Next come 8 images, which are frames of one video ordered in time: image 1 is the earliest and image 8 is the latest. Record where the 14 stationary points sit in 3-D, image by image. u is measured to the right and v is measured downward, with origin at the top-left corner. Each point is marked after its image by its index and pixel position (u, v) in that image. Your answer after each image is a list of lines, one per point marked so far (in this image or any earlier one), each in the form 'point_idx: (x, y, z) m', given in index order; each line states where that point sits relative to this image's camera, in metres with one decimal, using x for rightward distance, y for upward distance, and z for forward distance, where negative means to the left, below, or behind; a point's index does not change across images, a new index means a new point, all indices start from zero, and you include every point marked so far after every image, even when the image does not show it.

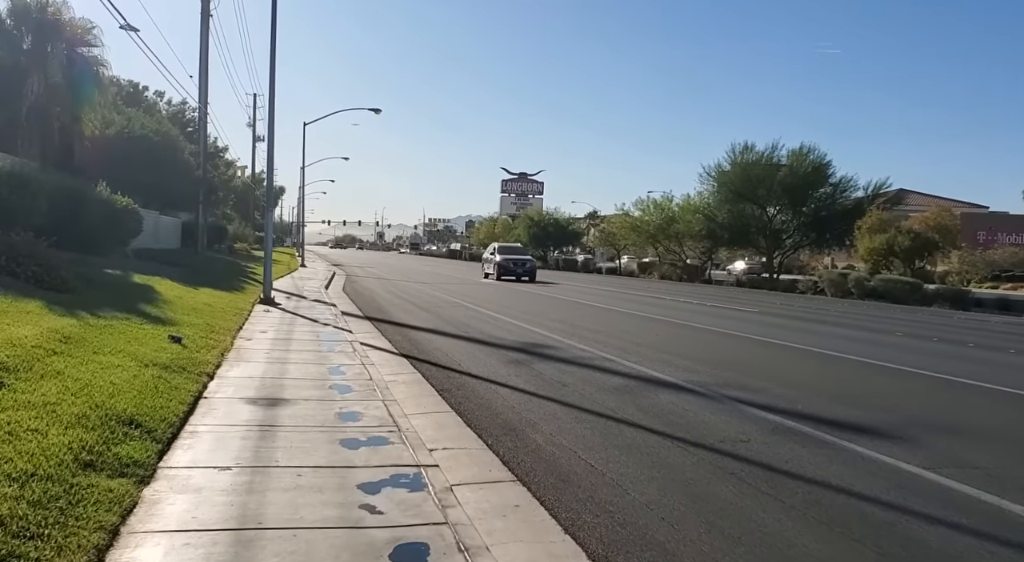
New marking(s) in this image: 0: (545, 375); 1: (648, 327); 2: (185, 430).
0: (+0.5, -1.5, +10.3) m
1: (+3.5, -1.2, +16.8) m
2: (-3.3, -1.5, +6.4) m
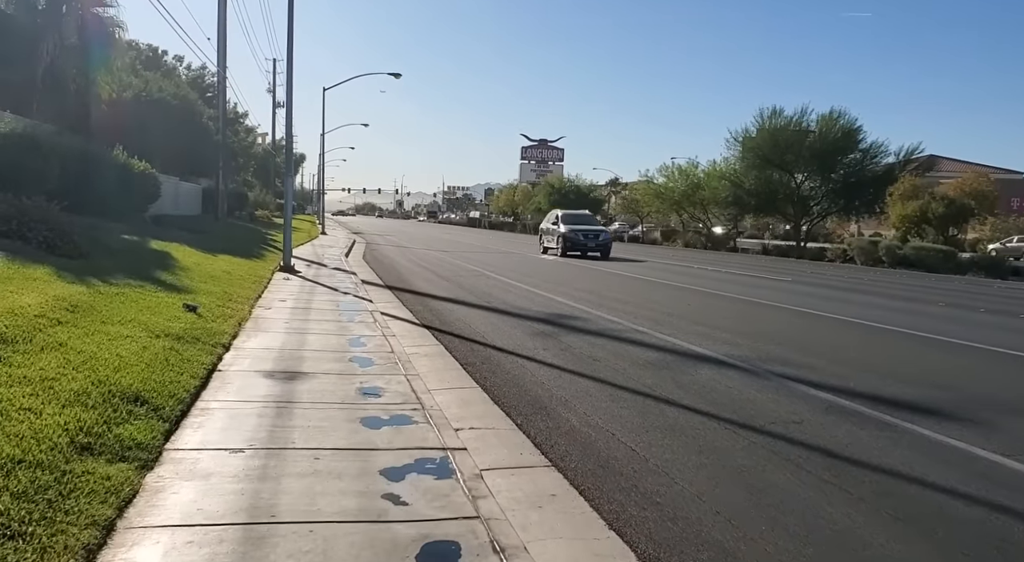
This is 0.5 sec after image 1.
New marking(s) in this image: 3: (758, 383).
0: (+1.0, -1.0, +9.7) m
1: (+4.1, -0.4, +16.2) m
2: (-2.9, -1.2, +6.0) m
3: (+3.0, -1.2, +7.8) m
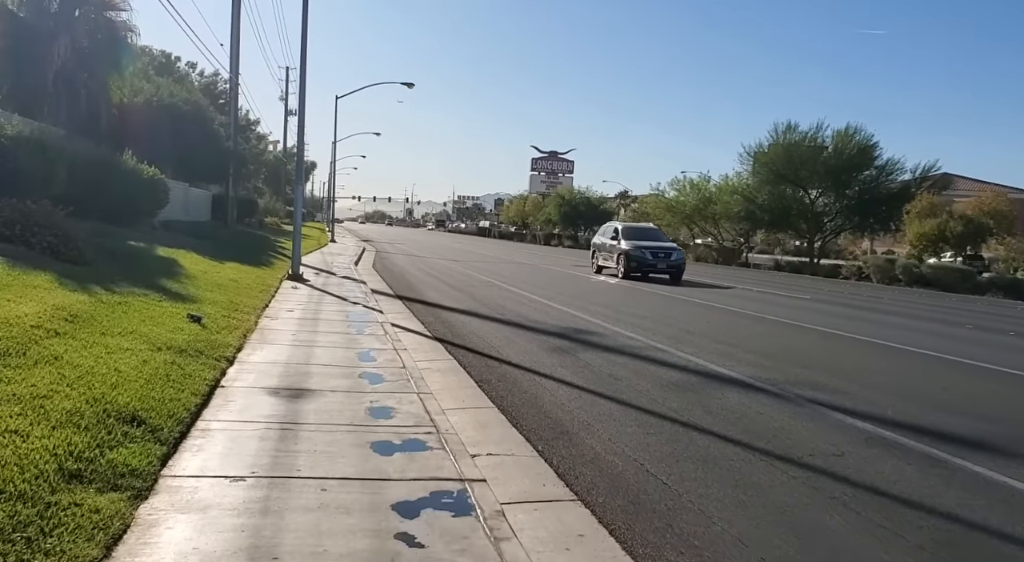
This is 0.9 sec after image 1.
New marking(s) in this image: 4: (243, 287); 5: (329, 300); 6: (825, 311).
0: (+1.2, -1.2, +9.3) m
1: (+4.5, -0.8, +15.7) m
2: (-2.8, -1.3, +5.6) m
3: (+3.2, -1.5, +7.3) m
4: (-6.4, -0.2, +15.3) m
5: (-4.5, -0.5, +16.0) m
6: (+9.4, -0.9, +19.2) m
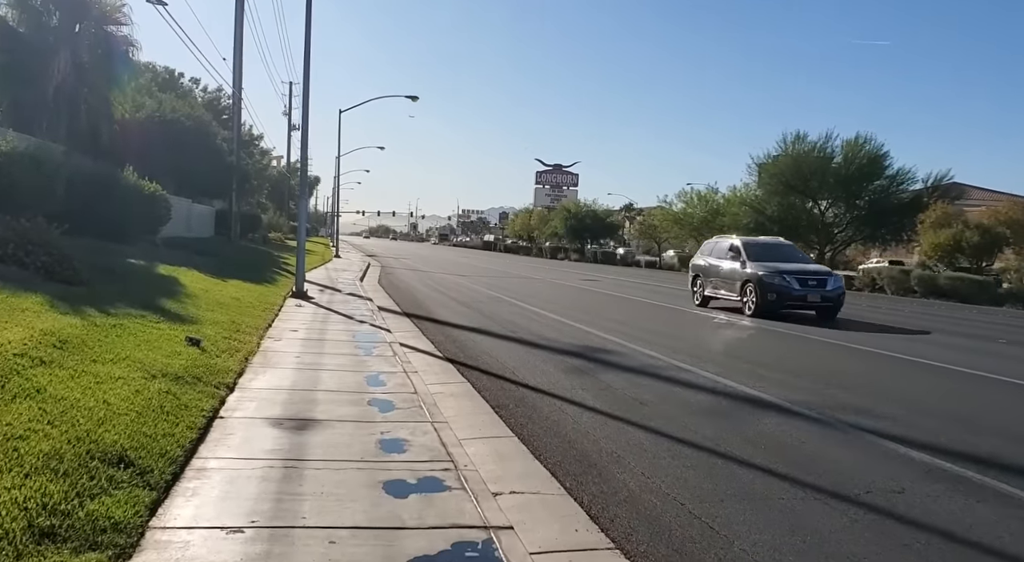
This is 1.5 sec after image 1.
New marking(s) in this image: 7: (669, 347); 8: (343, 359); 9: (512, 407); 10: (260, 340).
0: (+1.4, -1.5, +8.8) m
1: (+4.7, -1.1, +15.2) m
2: (-2.5, -1.5, +5.1) m
3: (+3.4, -1.7, +6.8) m
4: (-6.1, -0.6, +14.8) m
5: (-4.3, -0.9, +15.4) m
6: (+9.7, -1.3, +18.6) m
7: (+2.9, -1.2, +12.1) m
8: (-2.7, -1.3, +10.4) m
9: (0.0, -1.6, +8.1) m
10: (-4.4, -1.0, +11.2) m
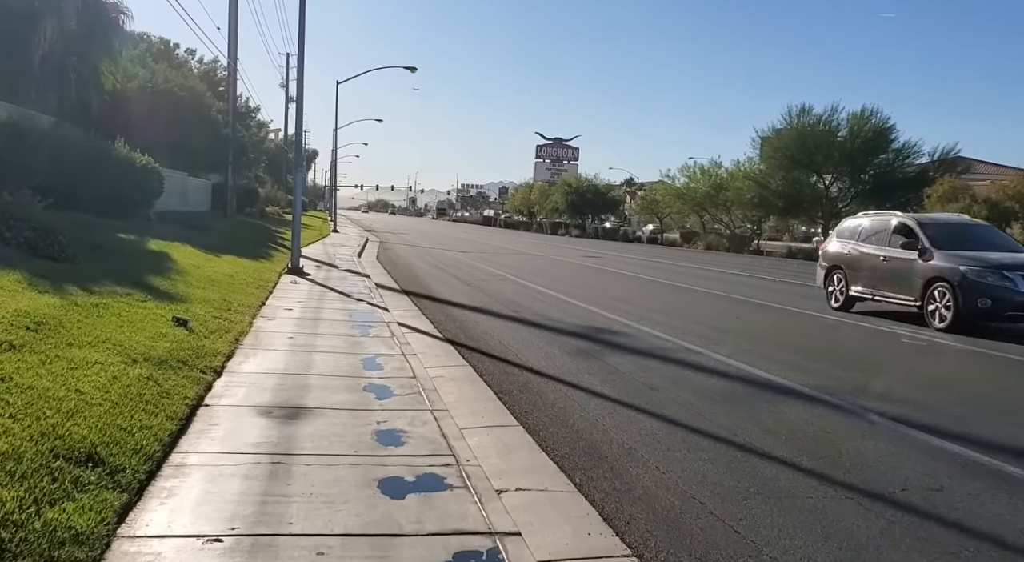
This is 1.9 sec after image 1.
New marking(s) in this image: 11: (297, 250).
0: (+1.5, -1.2, +8.4) m
1: (+4.8, -0.6, +14.7) m
2: (-2.5, -1.3, +4.7) m
3: (+3.5, -1.5, +6.4) m
4: (-6.1, -0.1, +14.3) m
5: (-4.2, -0.4, +15.0) m
6: (+9.7, -0.6, +18.2) m
7: (+3.0, -0.8, +11.7) m
8: (-2.7, -0.9, +10.0) m
9: (0.0, -1.3, +7.7) m
10: (-4.3, -0.7, +10.8) m
11: (-6.6, +0.9, +19.9) m
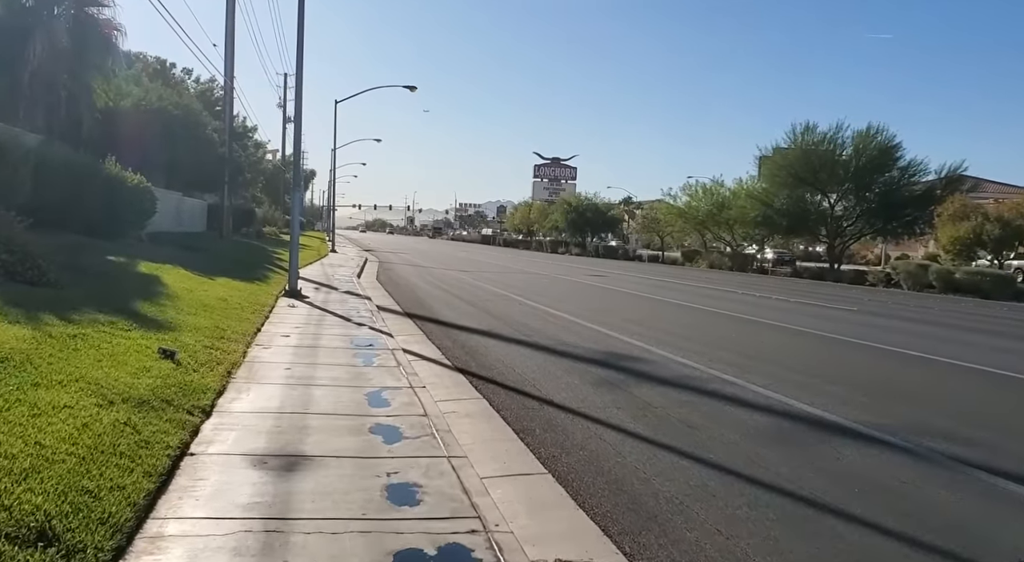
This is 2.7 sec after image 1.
0: (+1.7, -1.5, +7.6) m
1: (+5.0, -1.1, +14.0) m
2: (-2.2, -1.5, +3.9) m
3: (+3.7, -1.7, +5.6) m
4: (-5.9, -0.6, +13.6) m
5: (-4.0, -0.9, +14.2) m
6: (+9.9, -1.2, +17.5) m
7: (+3.2, -1.2, +10.9) m
8: (-2.5, -1.3, +9.2) m
9: (+0.3, -1.6, +6.9) m
10: (-4.1, -1.1, +10.0) m
11: (-6.5, +0.3, +19.1) m
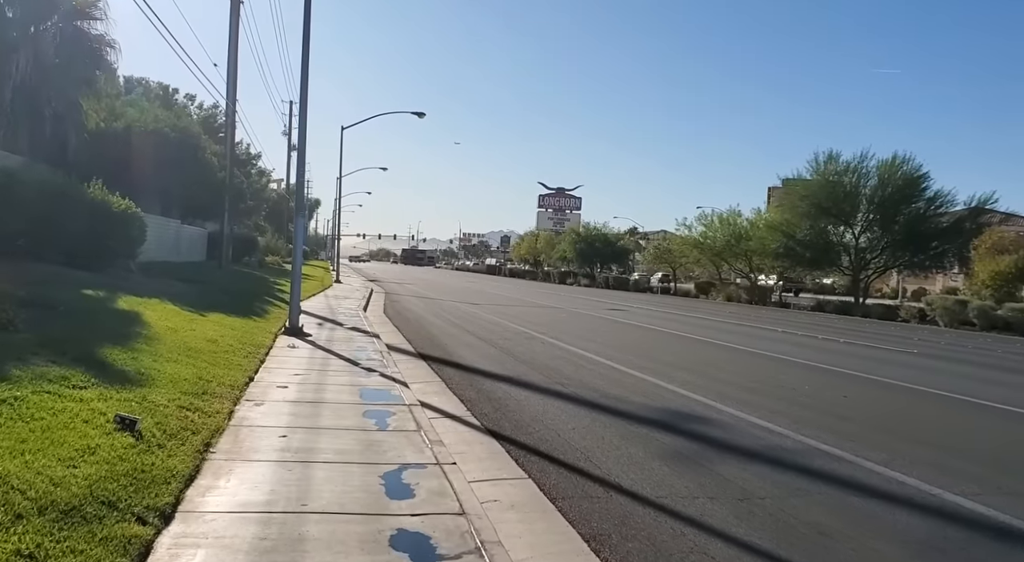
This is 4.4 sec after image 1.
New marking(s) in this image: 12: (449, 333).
0: (+2.3, -2.0, +5.8) m
1: (+5.6, -1.9, +12.2) m
2: (-1.7, -1.8, +2.1) m
3: (+4.3, -2.1, +3.8) m
4: (-5.3, -1.3, +11.8) m
5: (-3.4, -1.6, +12.5) m
6: (+10.5, -2.1, +15.7) m
7: (+3.8, -1.9, +9.1) m
8: (-1.9, -1.8, +7.4) m
9: (+0.8, -2.1, +5.1) m
10: (-3.6, -1.6, +8.2) m
11: (-5.9, -0.7, +17.4) m
12: (-1.9, -1.6, +19.4) m
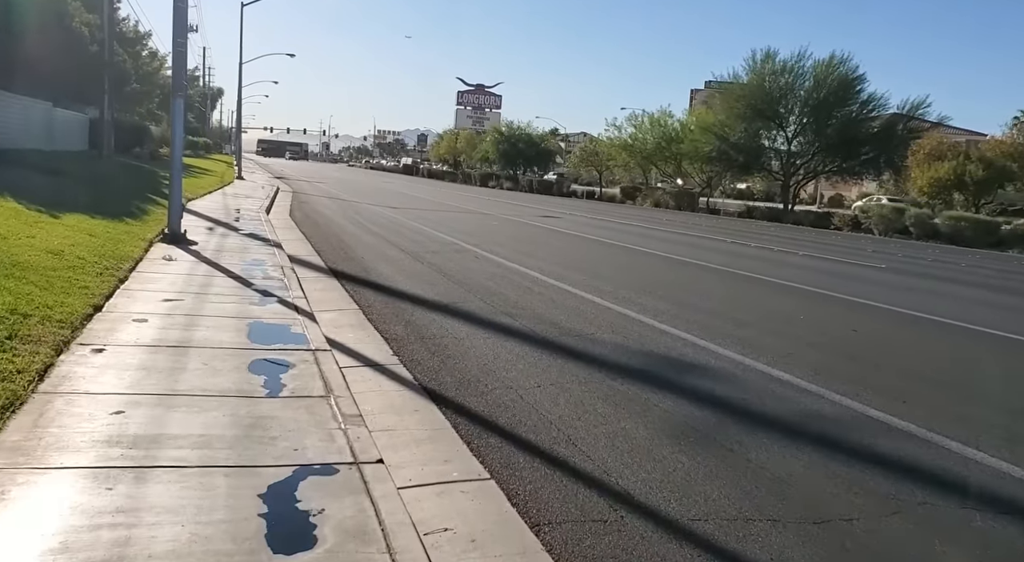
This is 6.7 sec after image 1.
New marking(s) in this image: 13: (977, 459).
0: (+2.1, -1.5, +3.9) m
1: (+4.5, -0.4, +10.6) m
2: (-1.4, -1.9, -0.2) m
3: (+4.3, -1.9, +2.2) m
4: (-6.2, +0.2, +8.8) m
5: (-4.4, -0.1, +9.7) m
6: (+9.0, -0.2, +14.7) m
7: (+3.1, -0.8, +7.4) m
8: (-2.3, -1.0, +5.0) m
9: (+0.7, -1.6, +3.1) m
10: (-4.0, -0.7, +5.6) m
11: (-7.4, +1.6, +14.2) m
12: (-3.8, +1.0, +16.7) m
13: (+3.4, -1.3, +4.9) m
